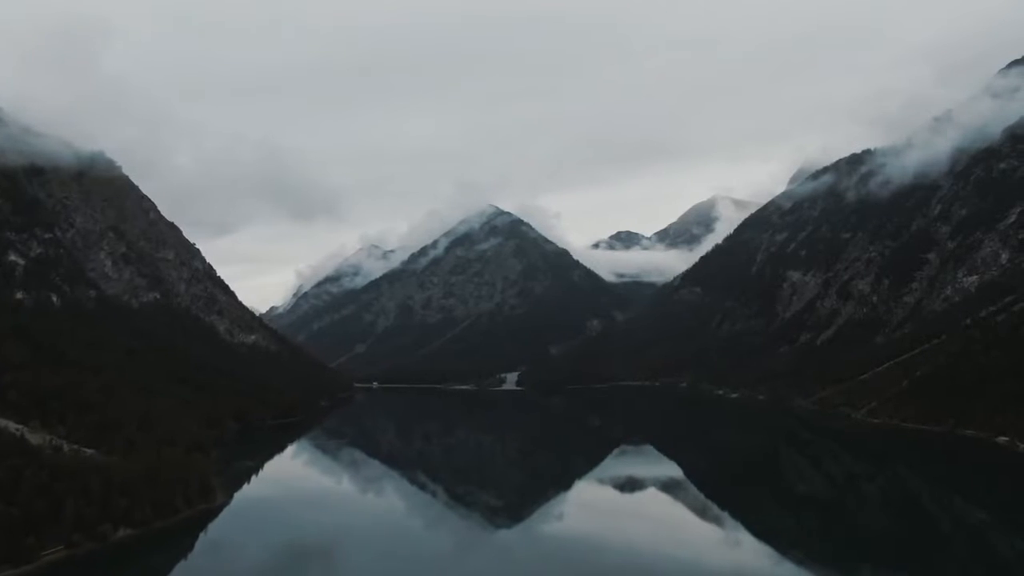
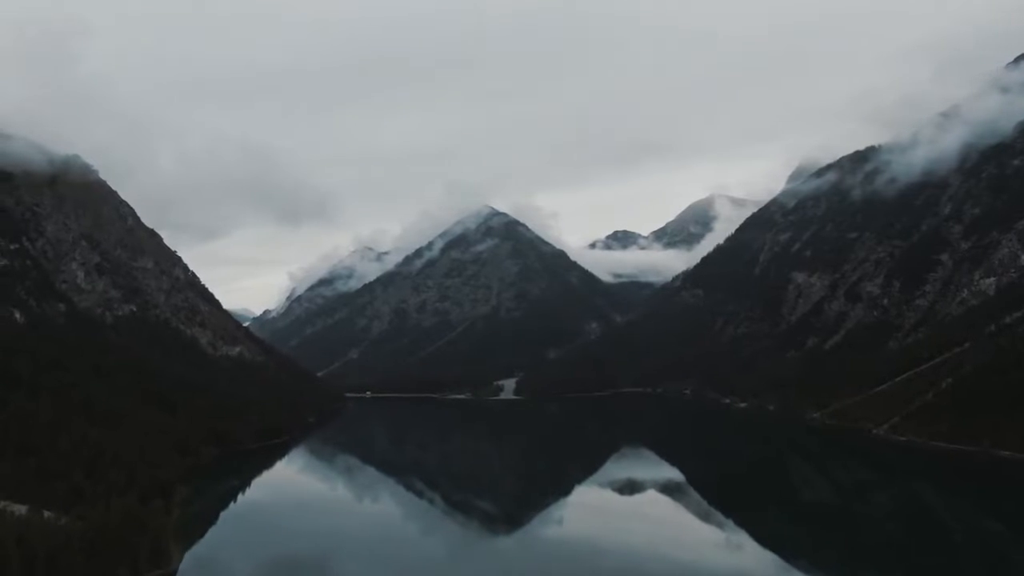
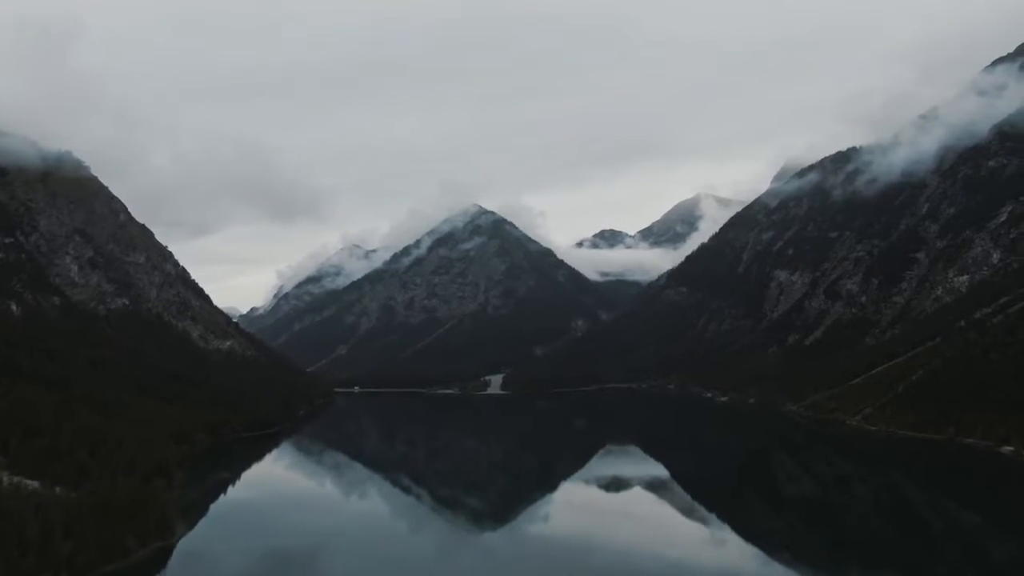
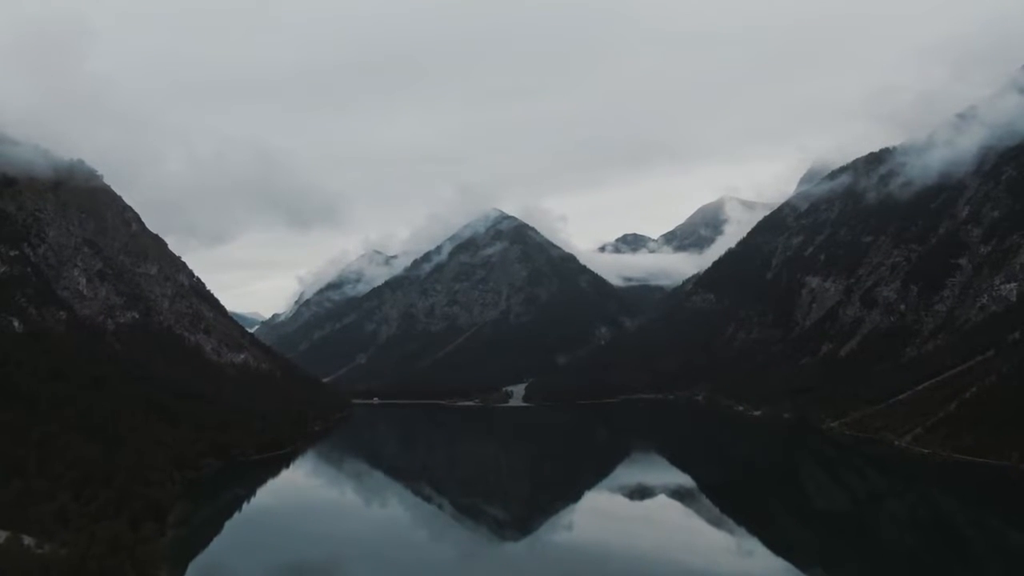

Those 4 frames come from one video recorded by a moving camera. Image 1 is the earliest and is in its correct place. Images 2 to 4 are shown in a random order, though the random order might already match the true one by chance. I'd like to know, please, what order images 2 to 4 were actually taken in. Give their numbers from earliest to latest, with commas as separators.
3, 2, 4
